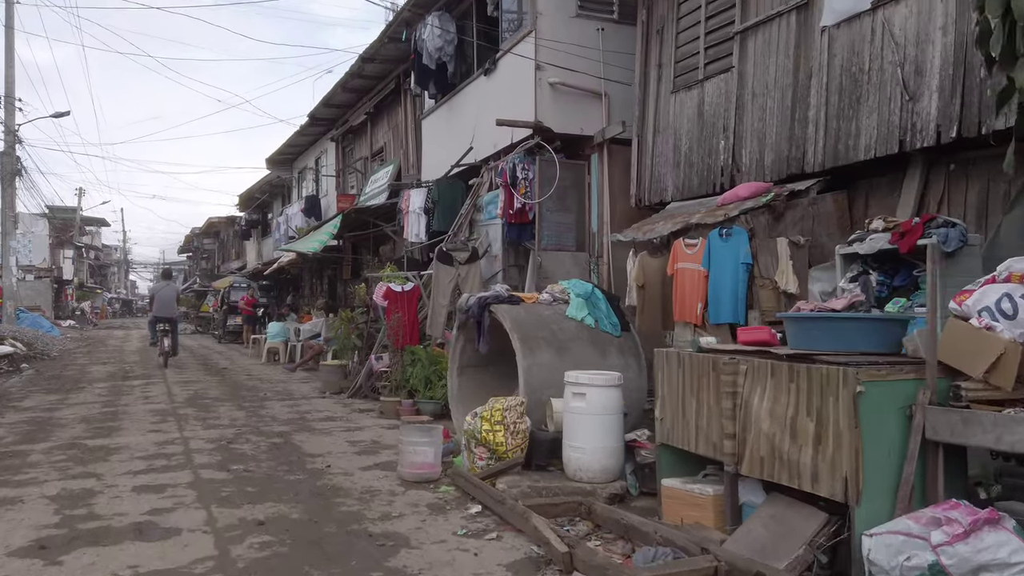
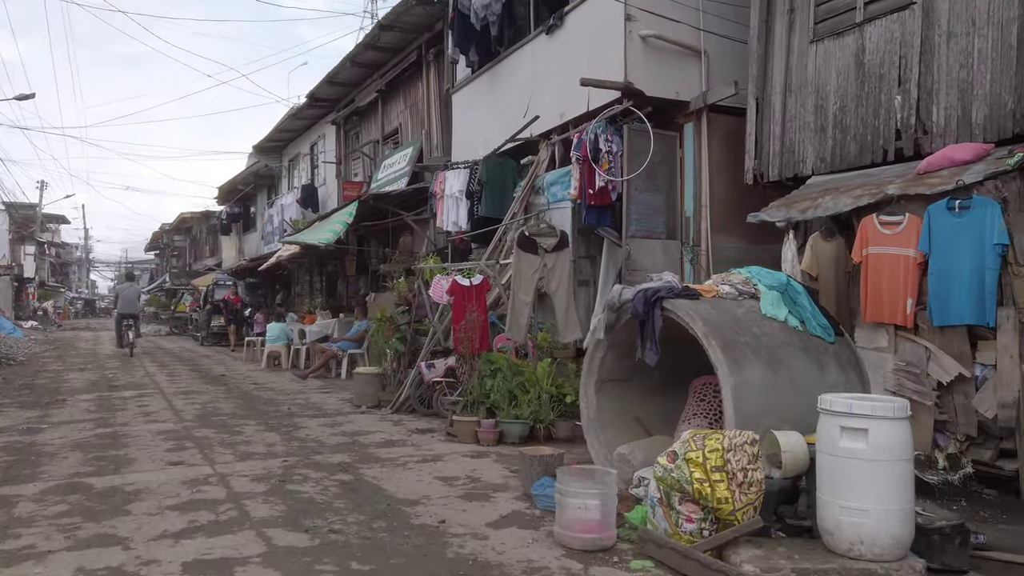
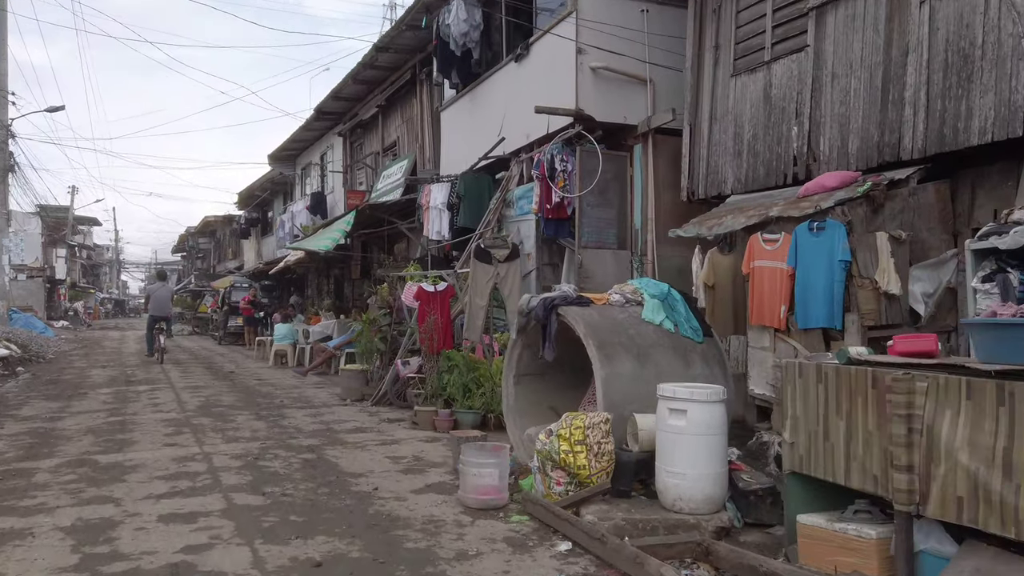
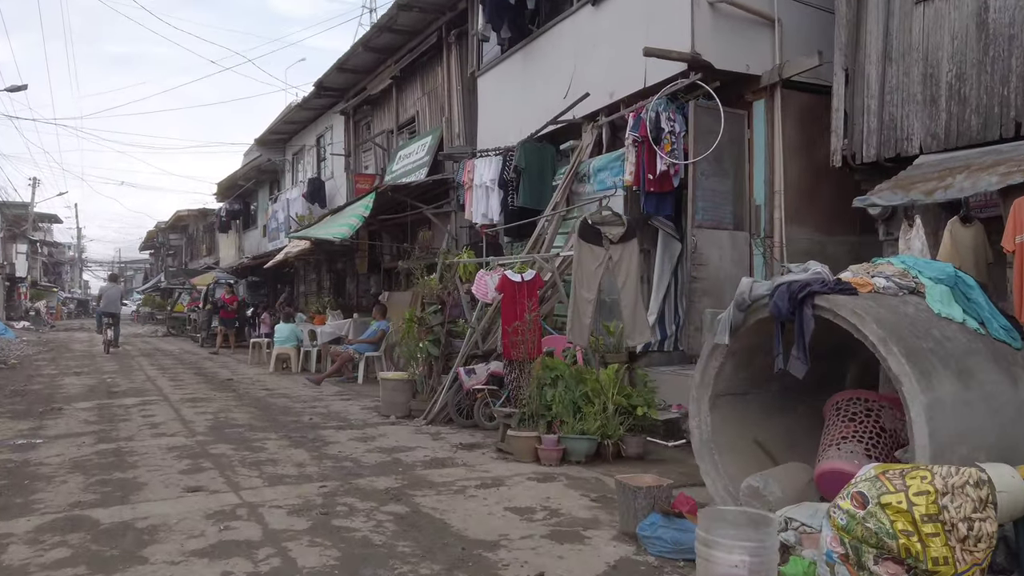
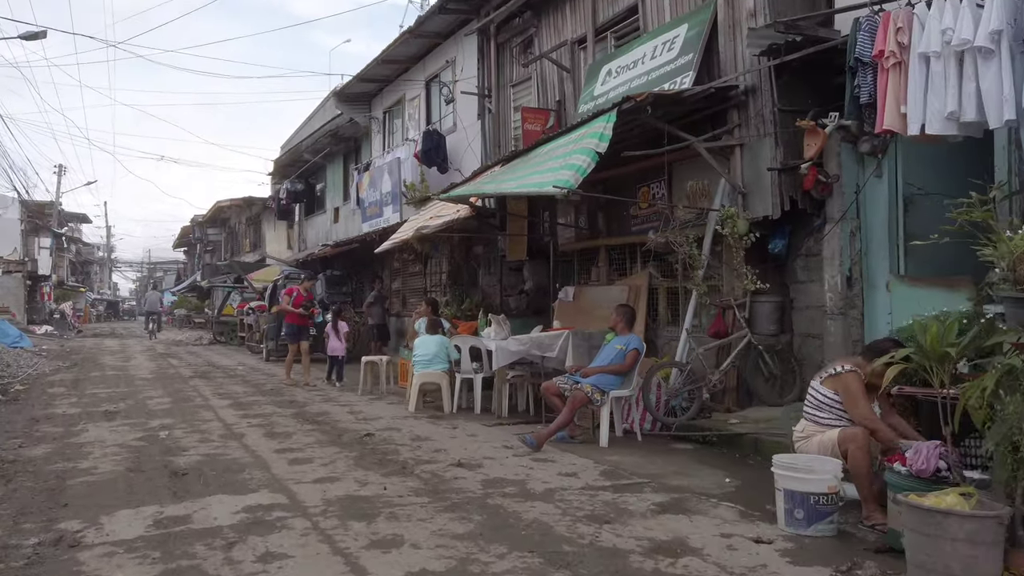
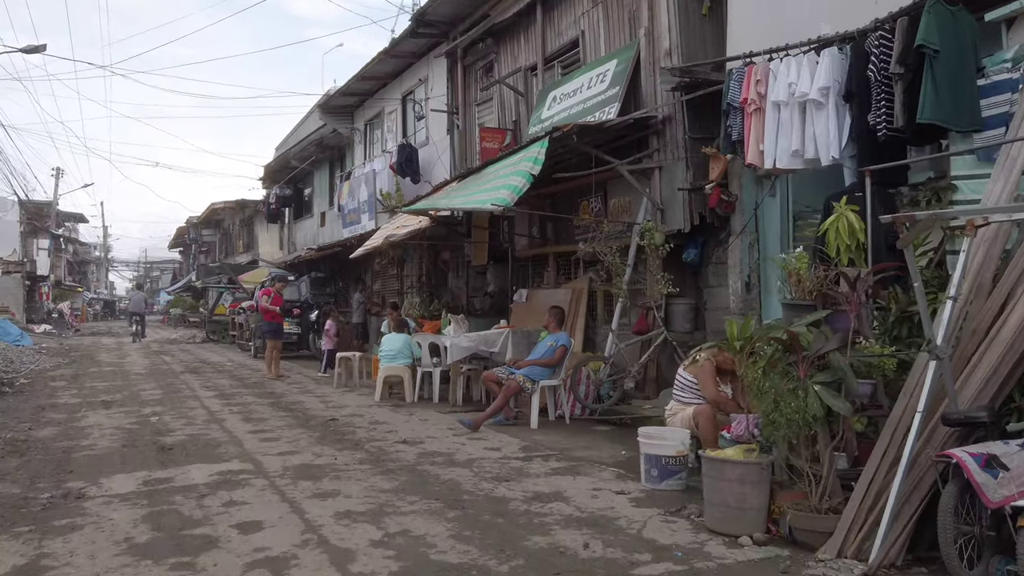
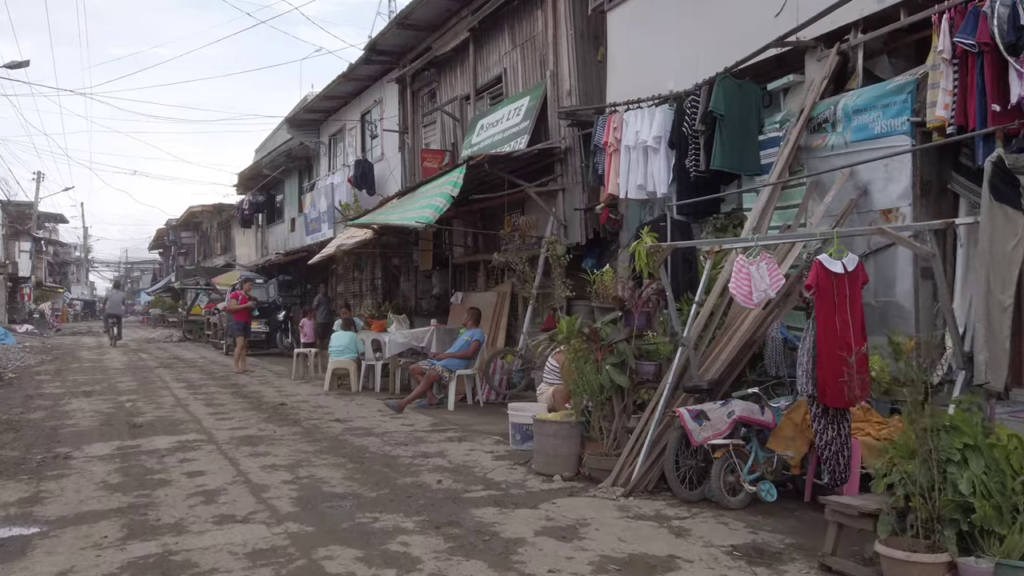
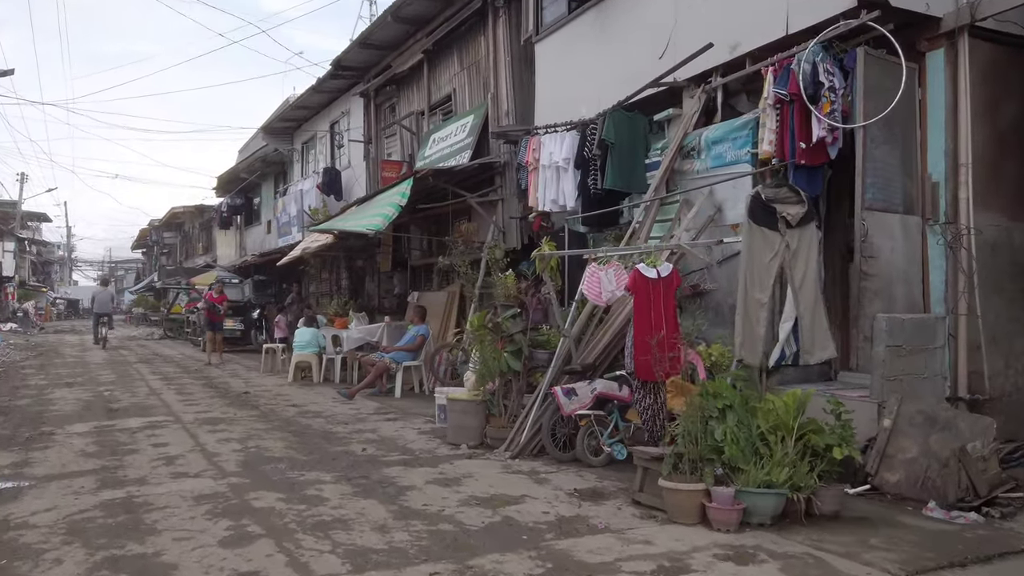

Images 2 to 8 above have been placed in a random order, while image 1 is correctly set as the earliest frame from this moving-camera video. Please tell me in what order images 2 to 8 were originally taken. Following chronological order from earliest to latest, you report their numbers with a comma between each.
3, 2, 4, 8, 7, 6, 5
